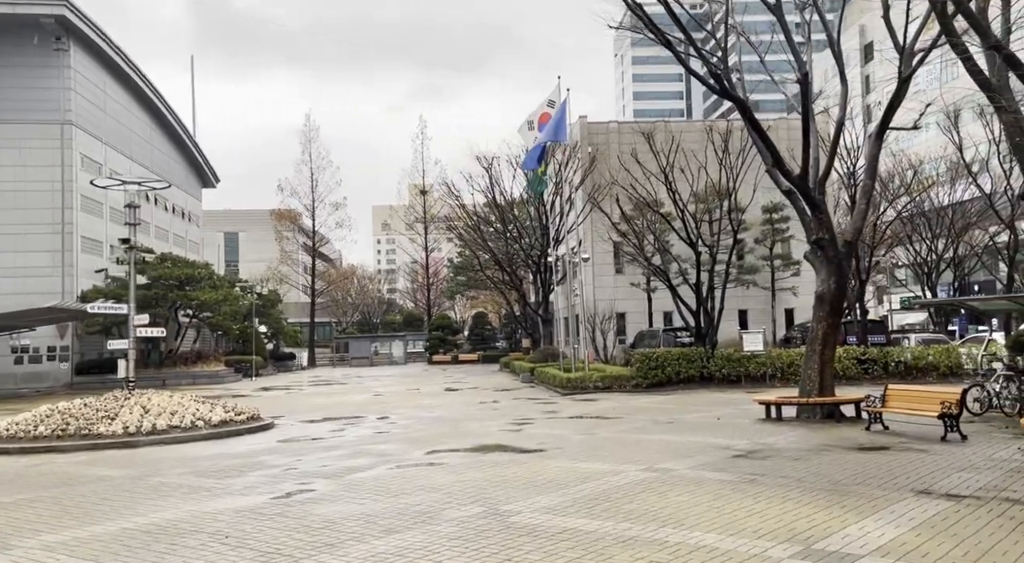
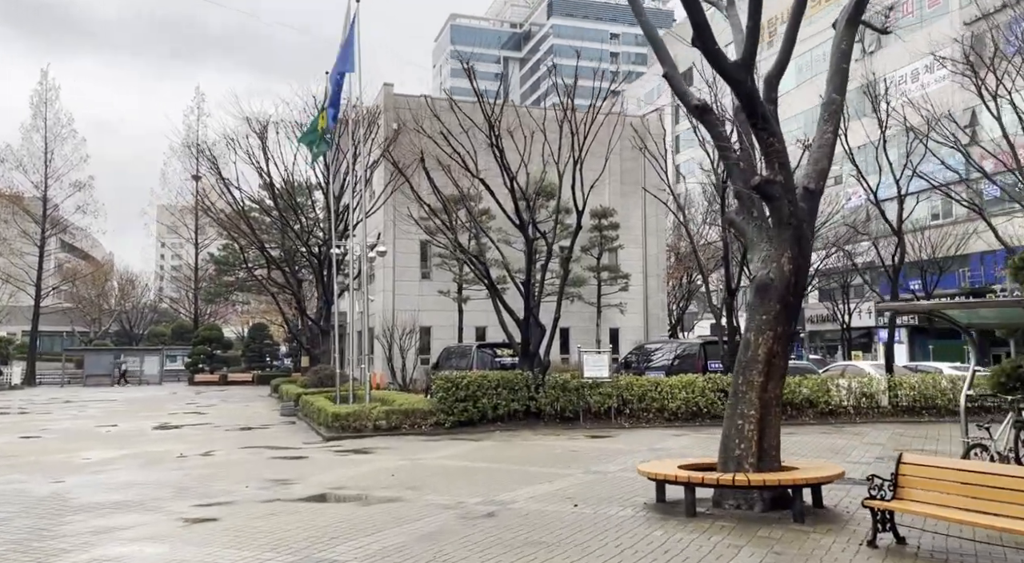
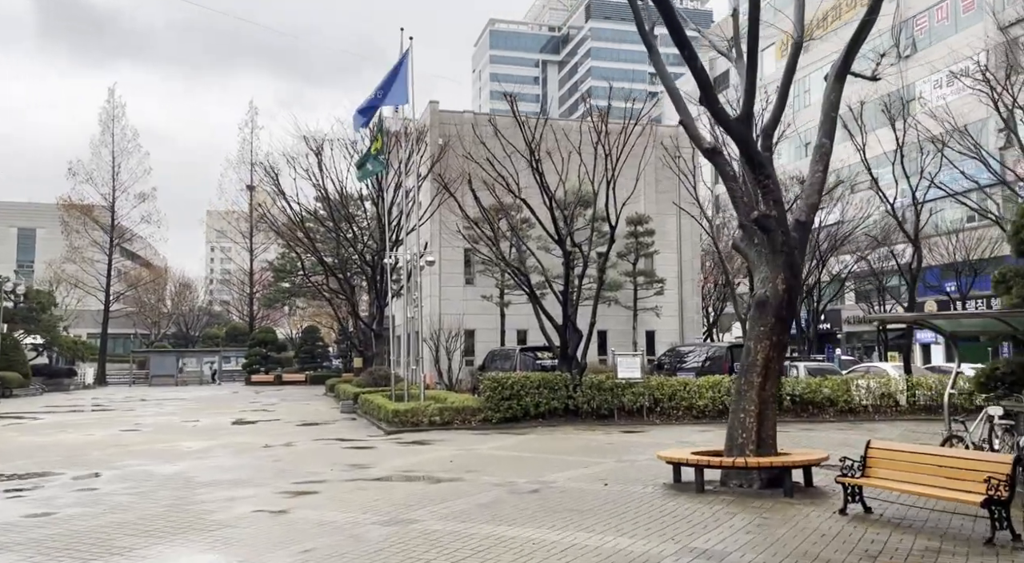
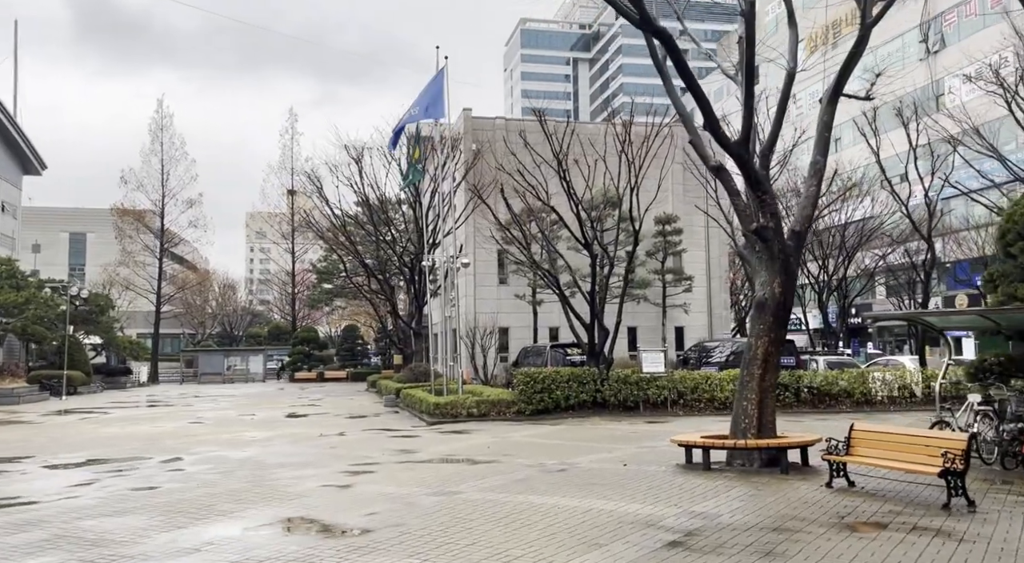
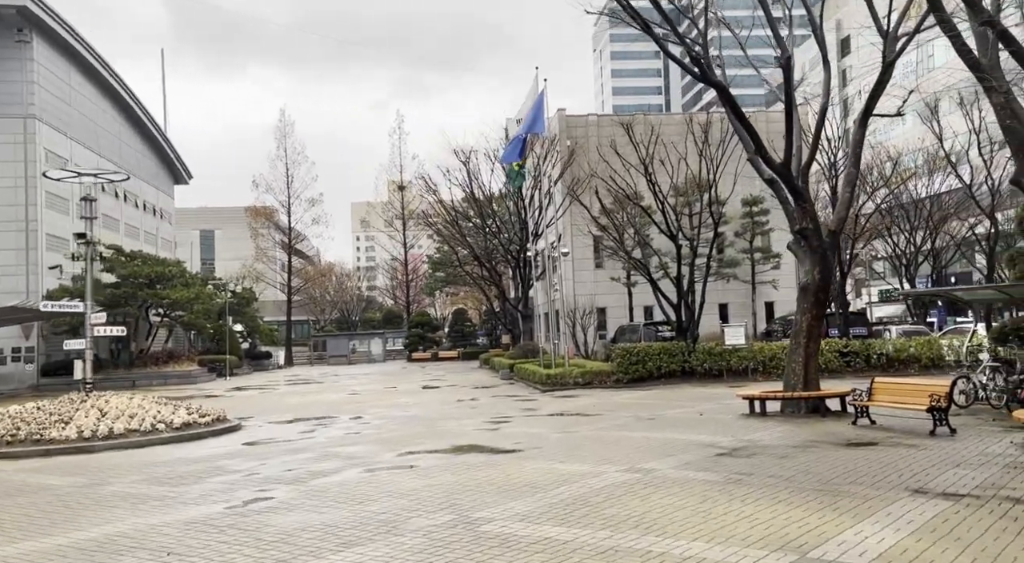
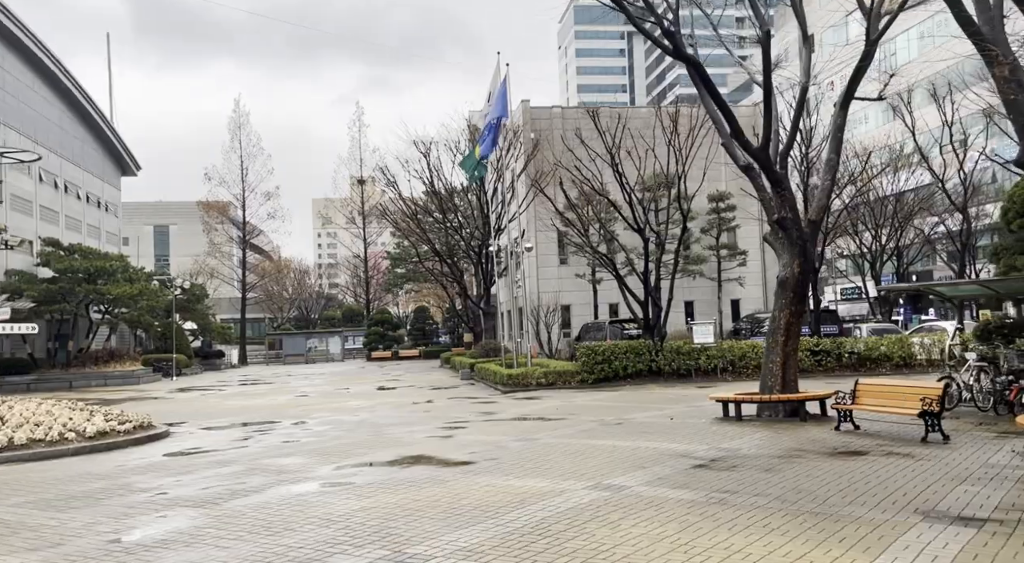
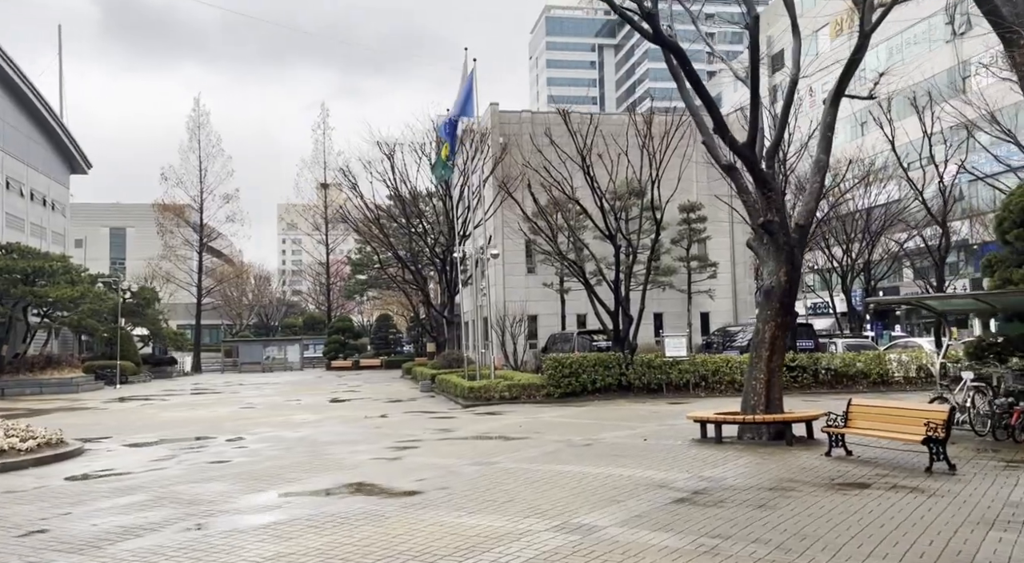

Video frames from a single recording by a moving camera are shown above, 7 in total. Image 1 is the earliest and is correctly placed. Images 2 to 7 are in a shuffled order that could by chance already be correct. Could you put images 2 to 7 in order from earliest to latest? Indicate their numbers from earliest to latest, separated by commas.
5, 6, 7, 4, 3, 2
